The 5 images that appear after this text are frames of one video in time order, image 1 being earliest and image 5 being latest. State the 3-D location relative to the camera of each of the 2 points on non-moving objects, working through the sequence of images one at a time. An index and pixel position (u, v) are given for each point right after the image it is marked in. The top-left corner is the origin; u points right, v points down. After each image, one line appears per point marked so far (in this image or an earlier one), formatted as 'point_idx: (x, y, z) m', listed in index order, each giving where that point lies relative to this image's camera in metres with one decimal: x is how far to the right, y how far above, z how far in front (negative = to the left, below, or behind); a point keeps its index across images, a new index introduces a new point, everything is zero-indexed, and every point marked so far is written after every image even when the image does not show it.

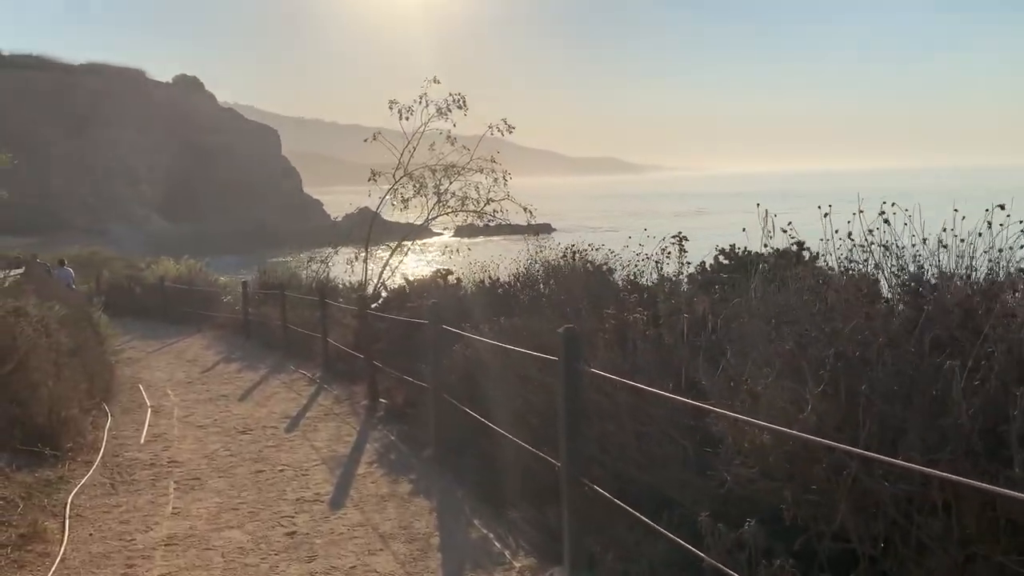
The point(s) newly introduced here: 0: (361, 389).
0: (-2.0, -1.4, +11.5) m
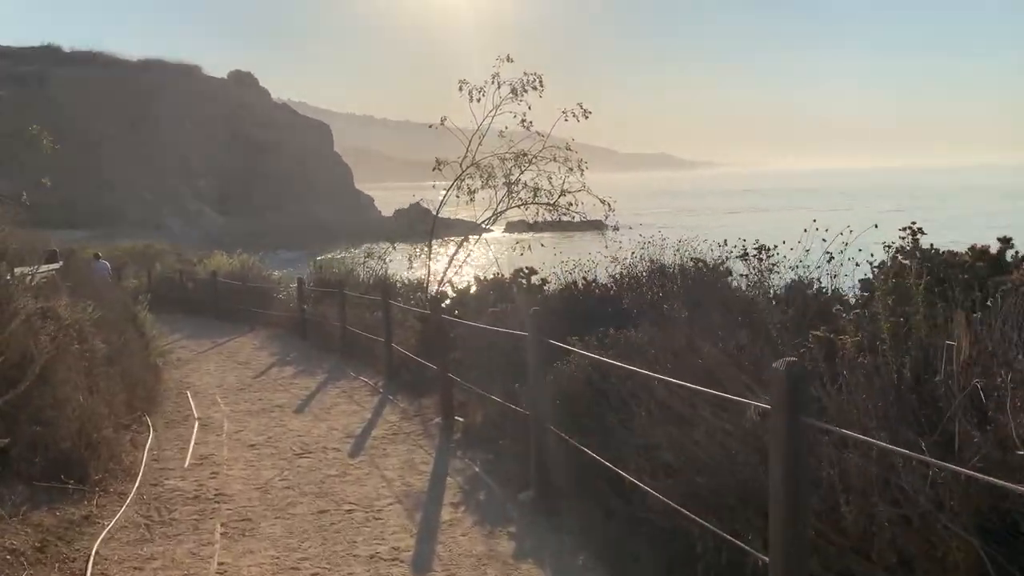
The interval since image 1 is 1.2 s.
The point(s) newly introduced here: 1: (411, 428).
0: (-0.9, -1.4, +10.2) m
1: (-1.1, -1.5, +9.0) m
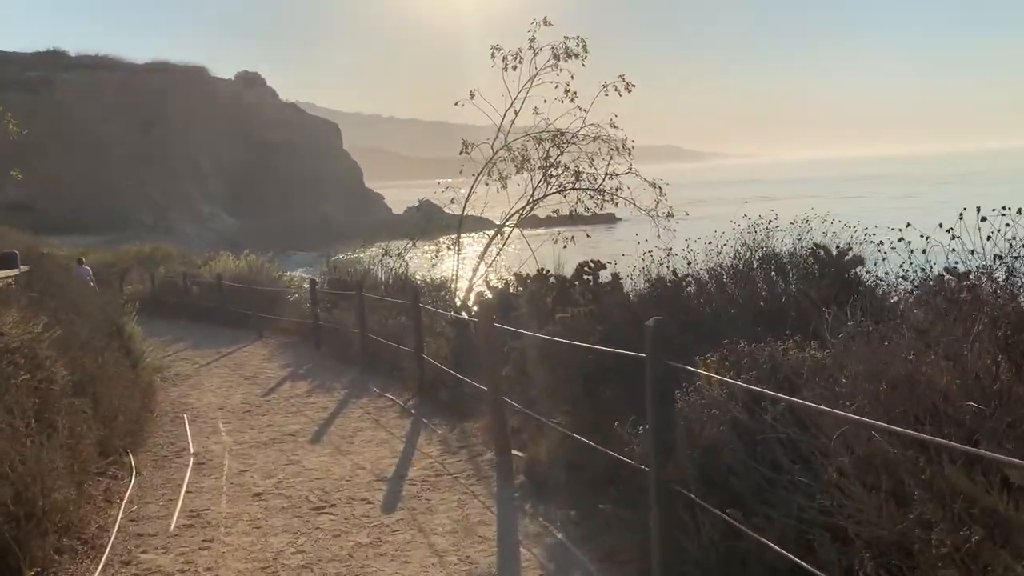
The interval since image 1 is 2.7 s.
0: (-0.3, -1.4, +8.3) m
1: (-0.5, -1.5, +7.1) m
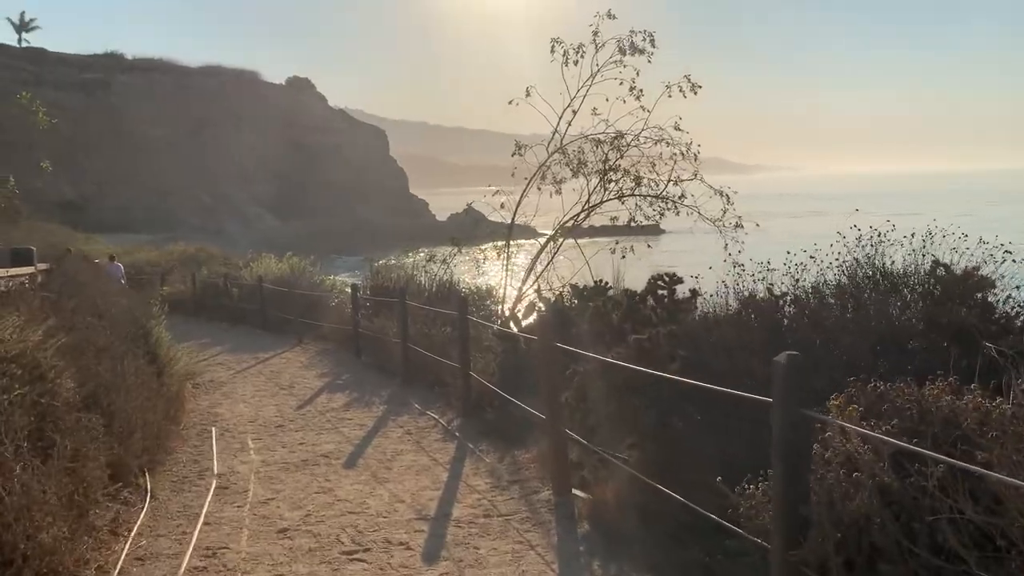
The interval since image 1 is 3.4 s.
0: (+0.2, -1.5, +7.4) m
1: (0.0, -1.6, +6.2) m
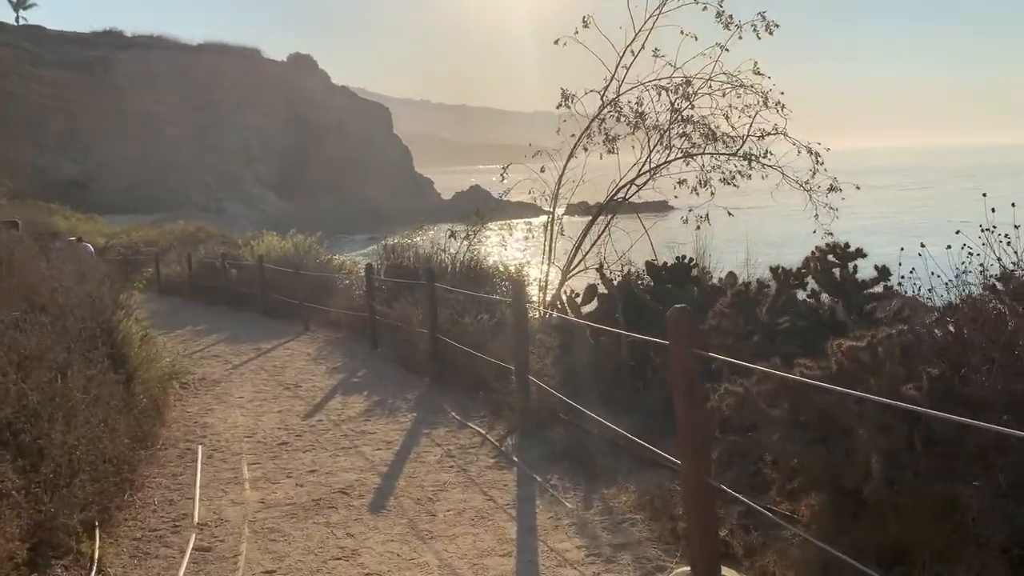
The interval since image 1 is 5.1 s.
0: (+0.8, -1.3, +5.3) m
1: (+0.6, -1.5, +4.1) m
